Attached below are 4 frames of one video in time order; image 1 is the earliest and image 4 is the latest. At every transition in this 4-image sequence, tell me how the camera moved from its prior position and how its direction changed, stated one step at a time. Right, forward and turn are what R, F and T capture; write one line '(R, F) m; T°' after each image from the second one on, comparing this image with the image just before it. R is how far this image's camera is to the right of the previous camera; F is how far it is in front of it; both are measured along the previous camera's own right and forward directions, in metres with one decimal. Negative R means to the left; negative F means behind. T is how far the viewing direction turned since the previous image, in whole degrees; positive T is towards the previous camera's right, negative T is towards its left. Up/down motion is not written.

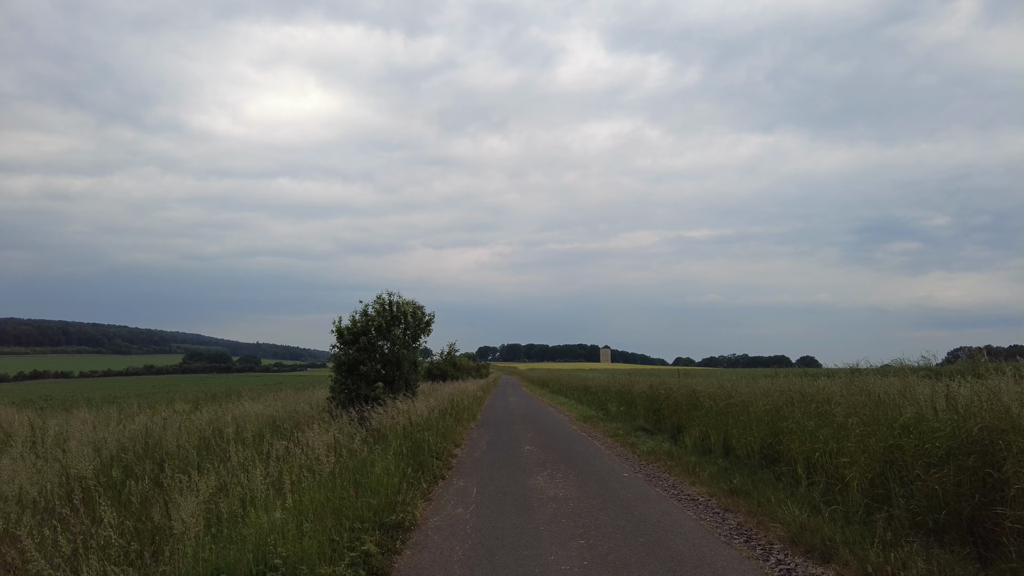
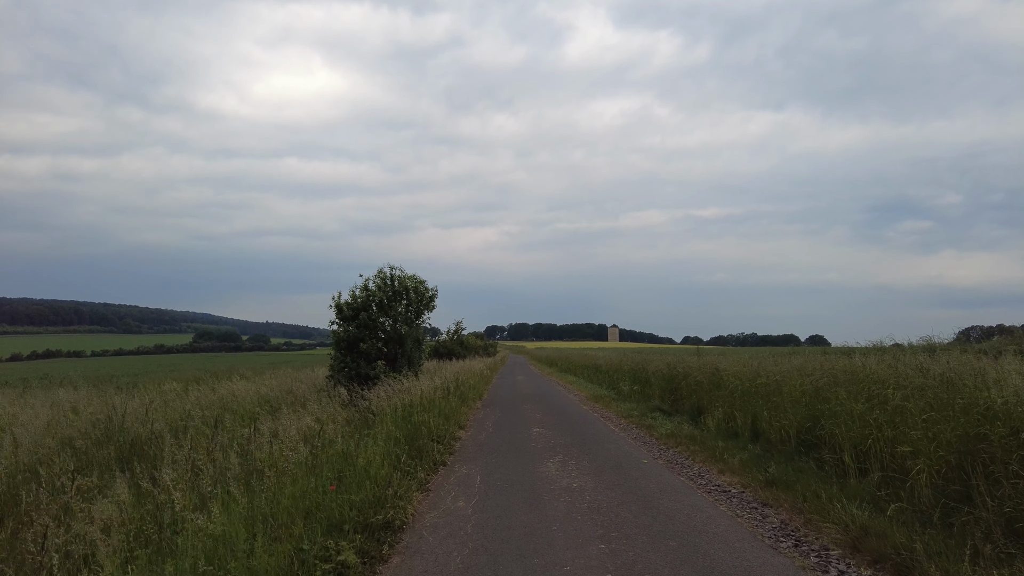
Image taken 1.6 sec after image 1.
(0.0, +1.0) m; -1°
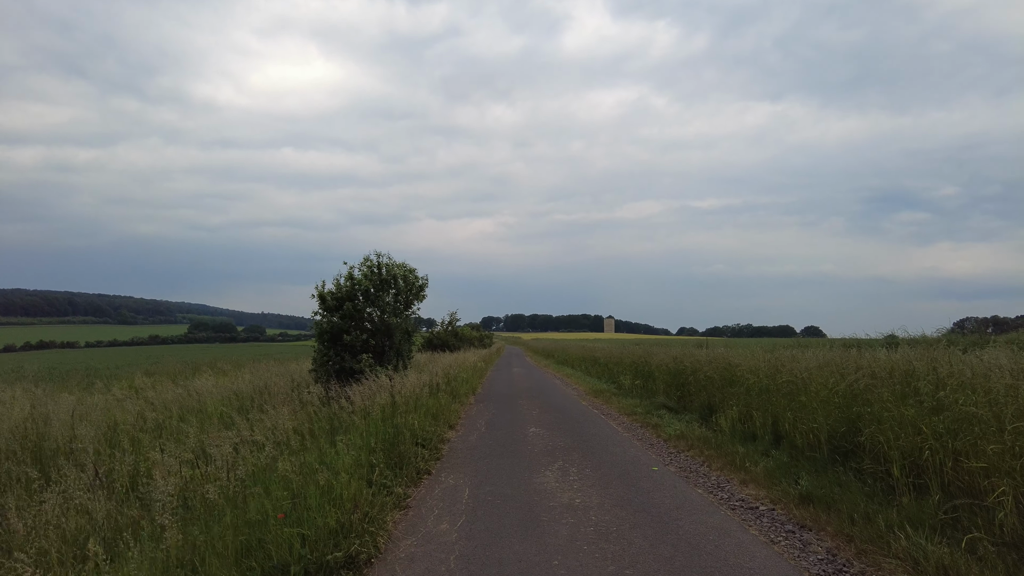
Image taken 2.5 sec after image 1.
(0.0, +1.0) m; 0°
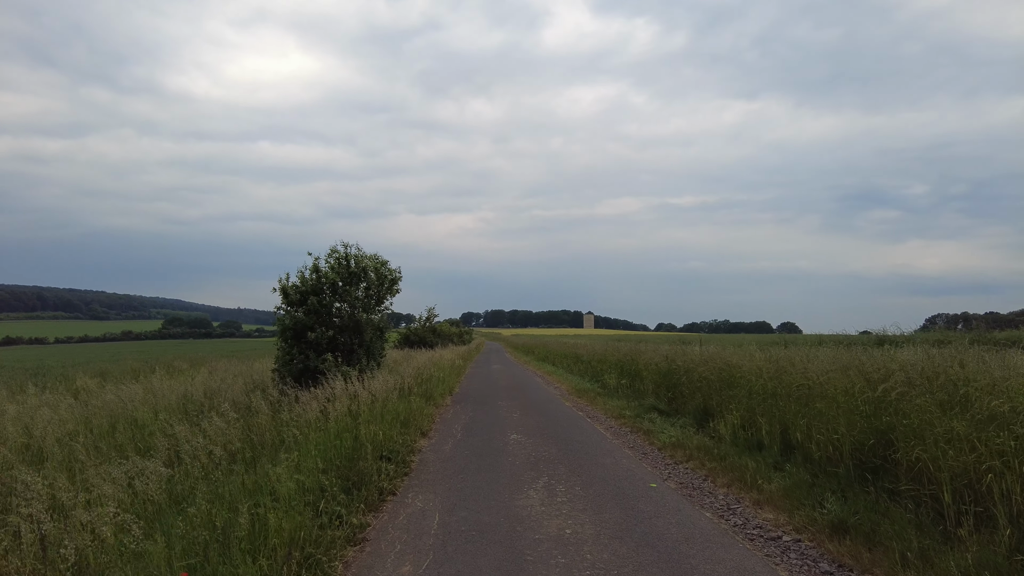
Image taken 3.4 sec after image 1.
(0.0, +1.1) m; +2°
